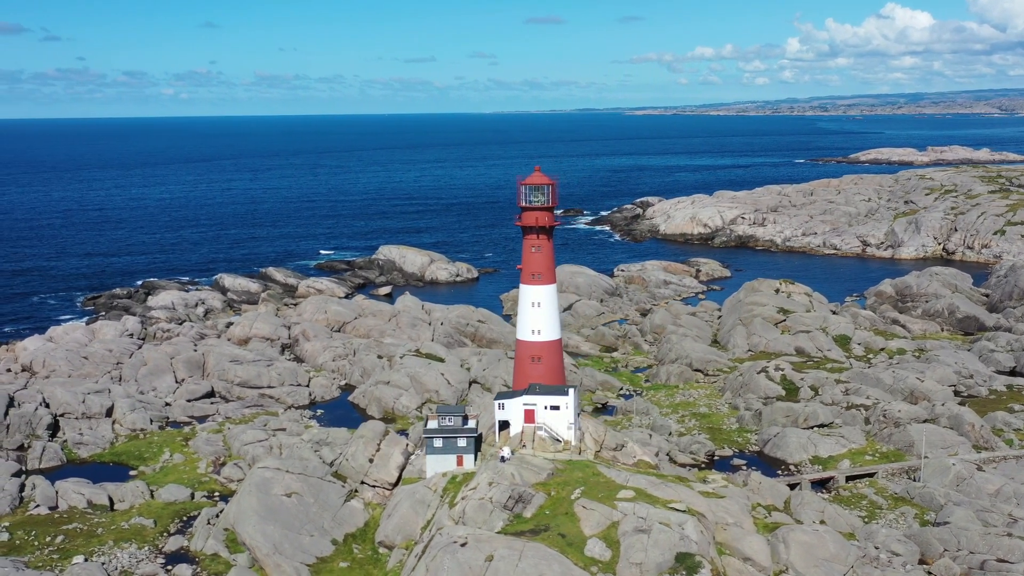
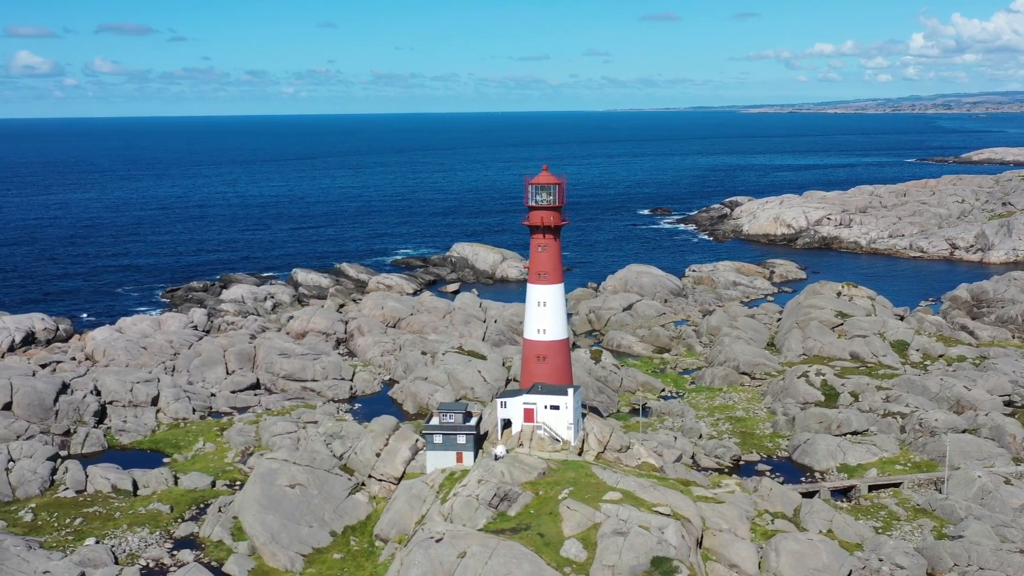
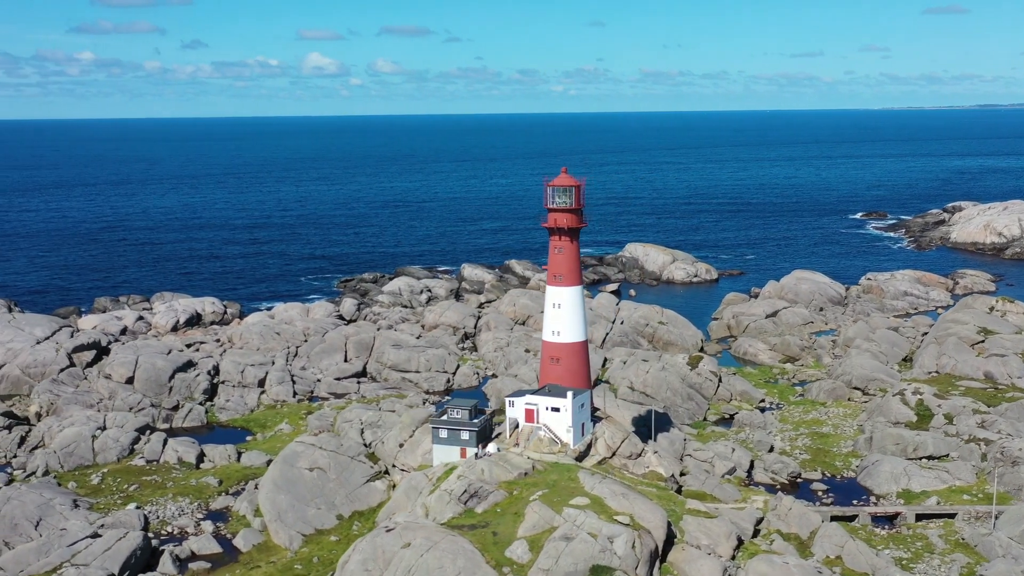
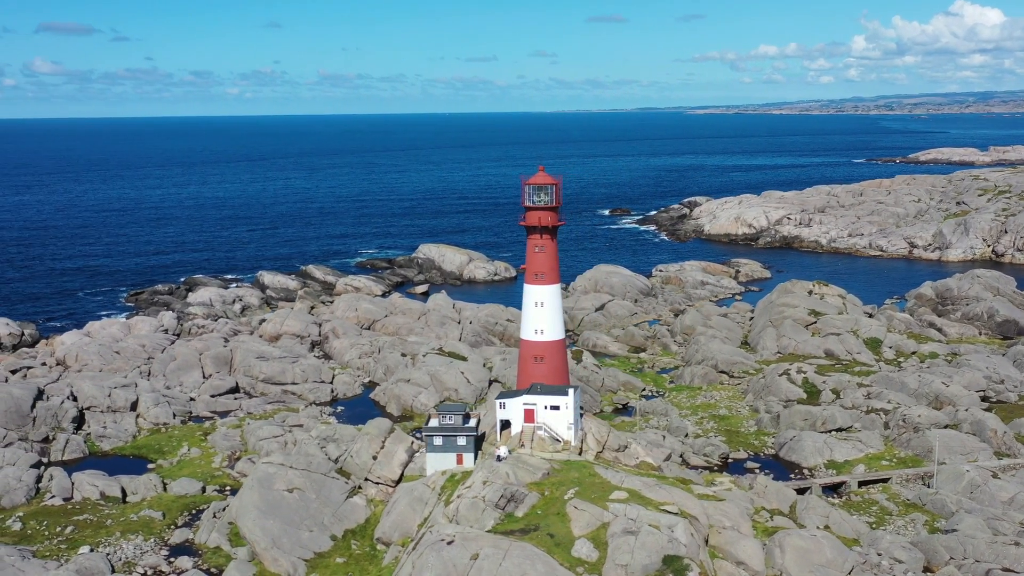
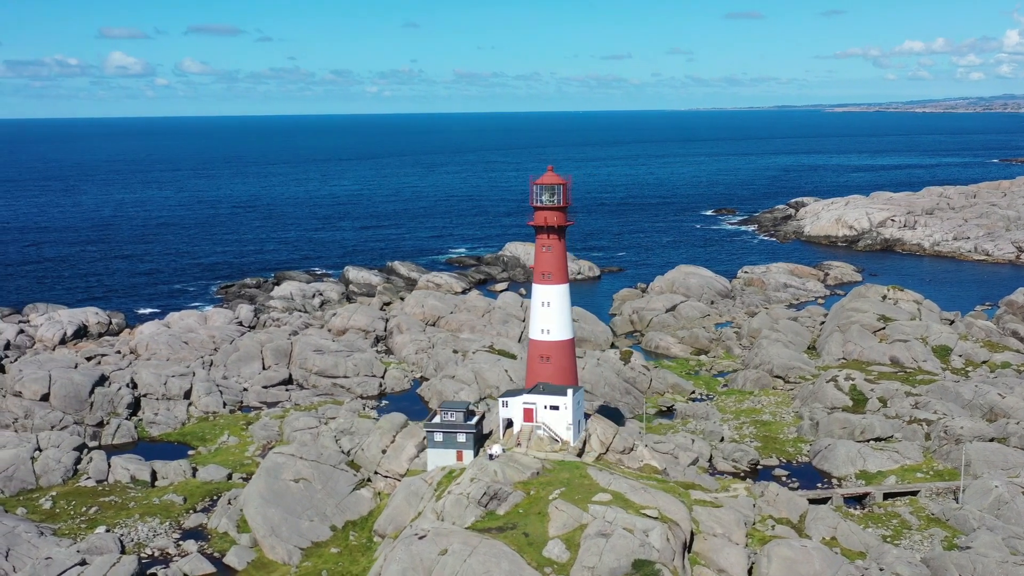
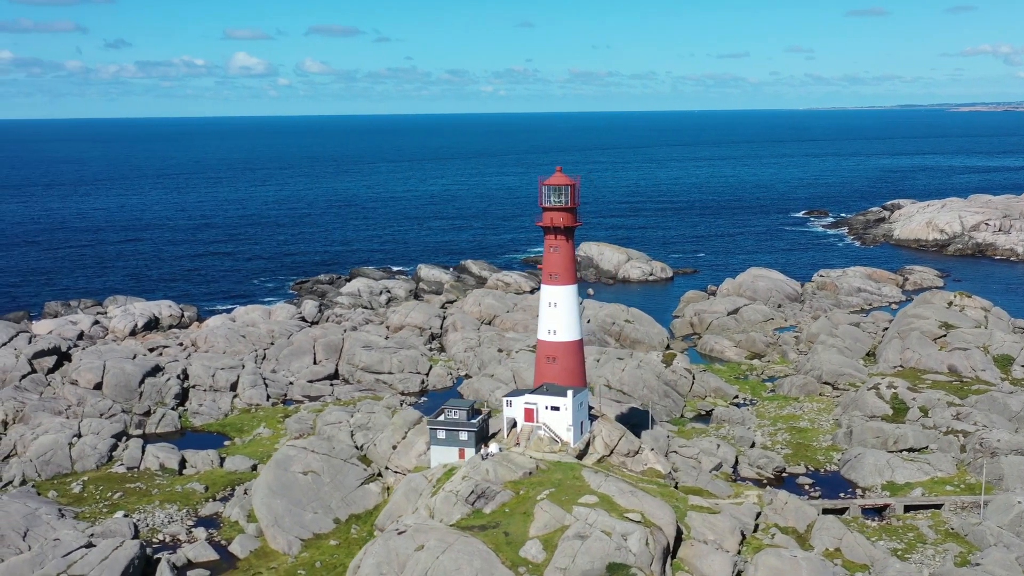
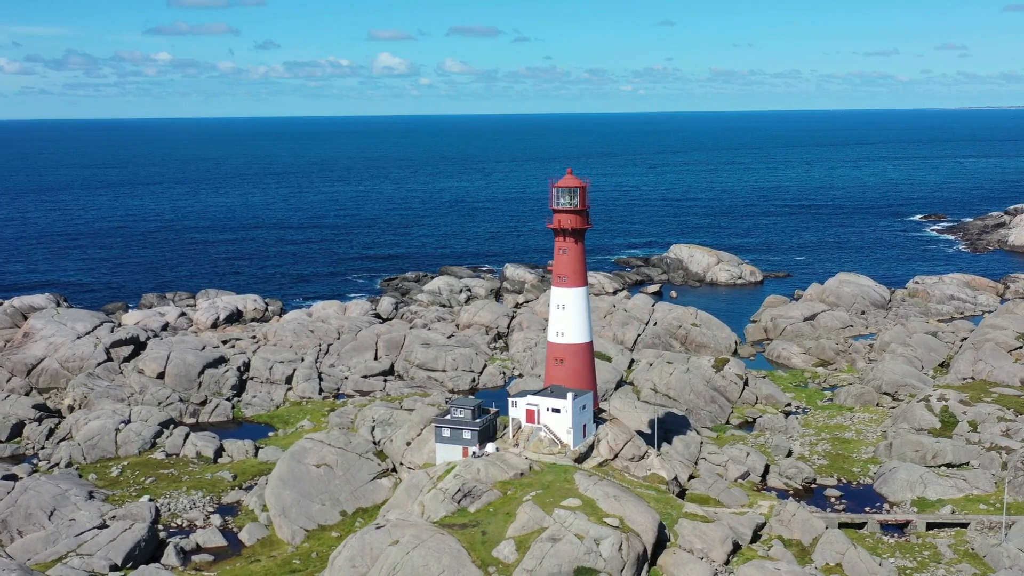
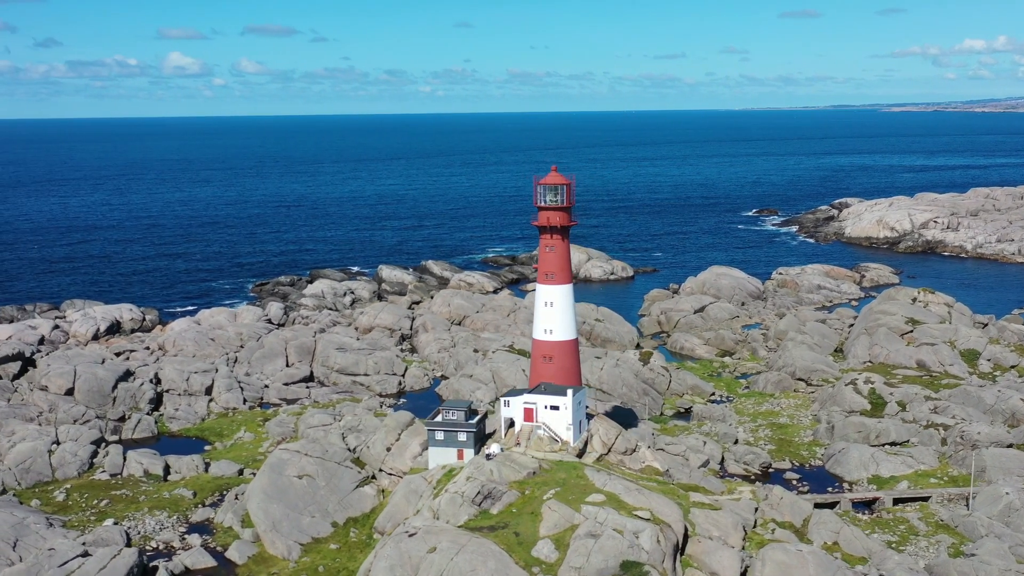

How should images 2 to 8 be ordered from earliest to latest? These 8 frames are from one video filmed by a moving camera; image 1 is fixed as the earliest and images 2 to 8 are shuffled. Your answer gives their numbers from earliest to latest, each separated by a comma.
4, 2, 5, 8, 6, 3, 7
